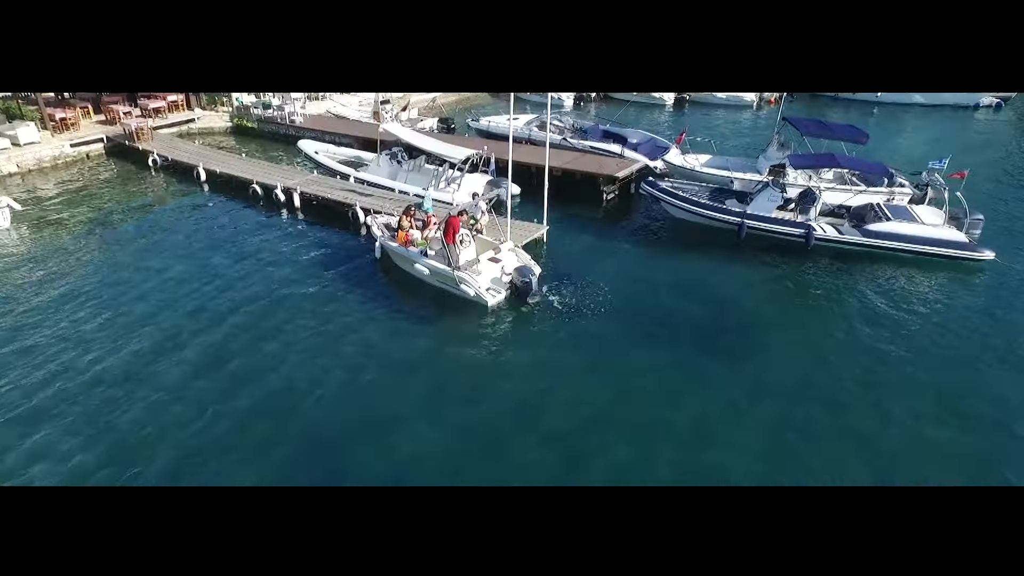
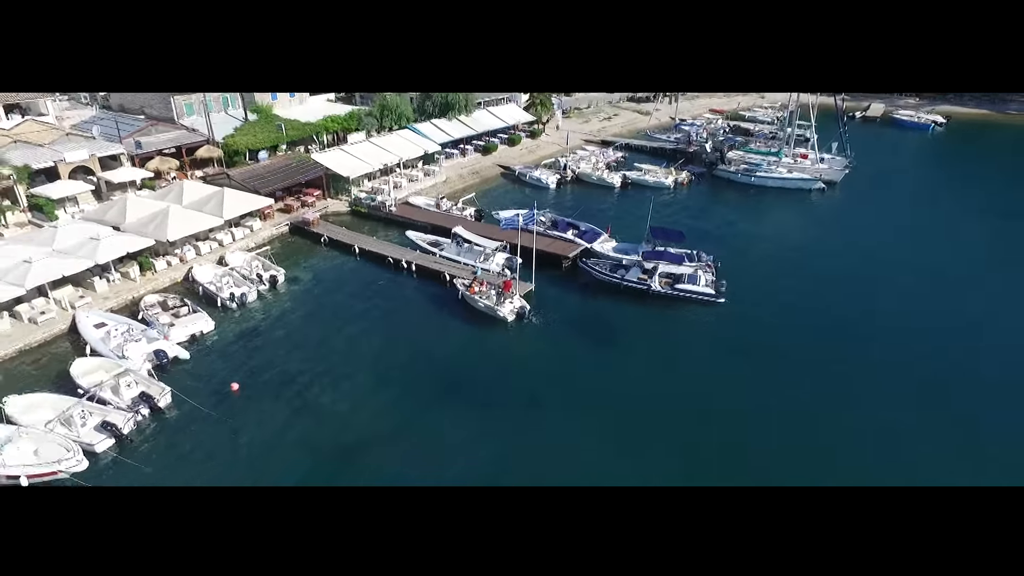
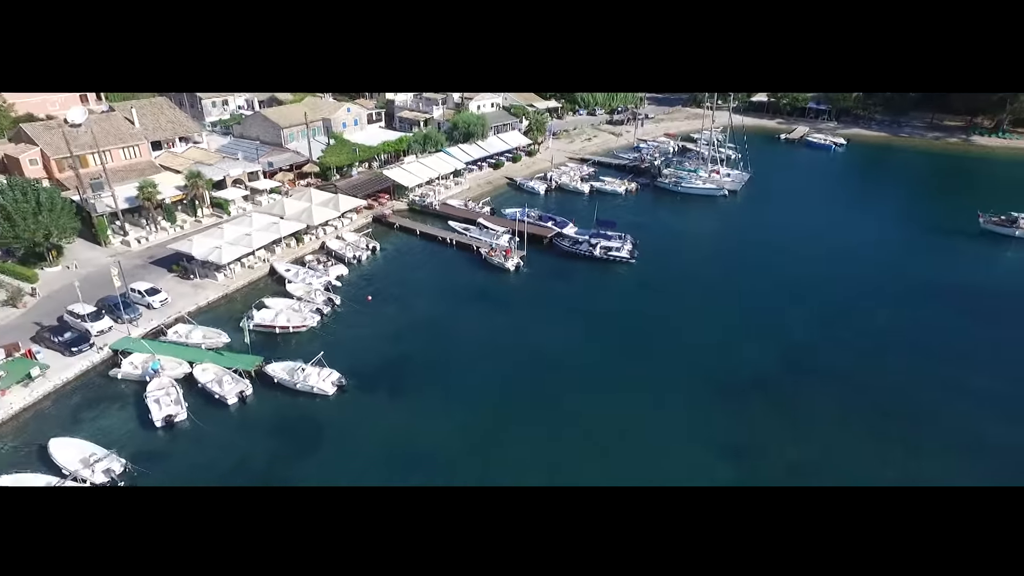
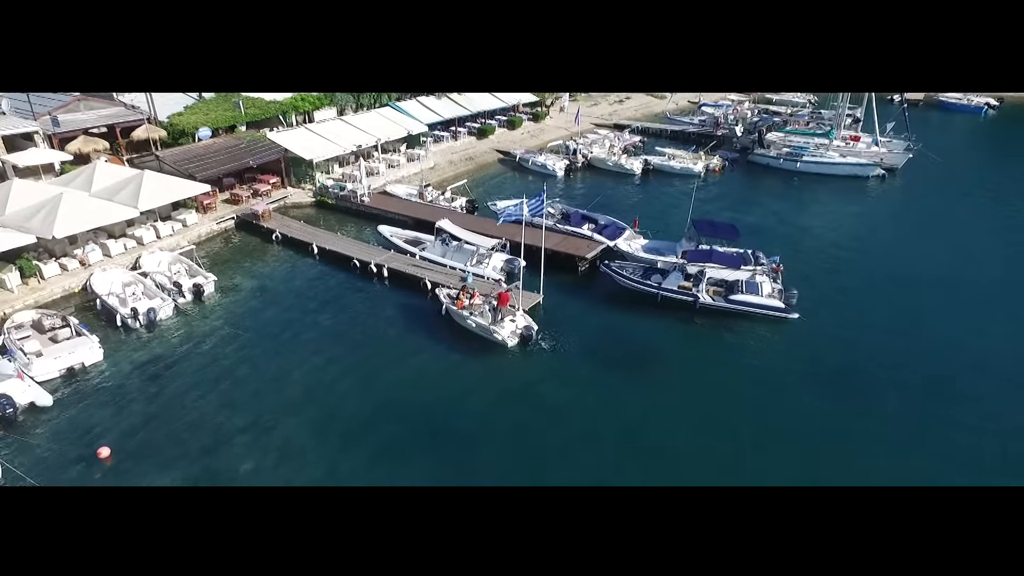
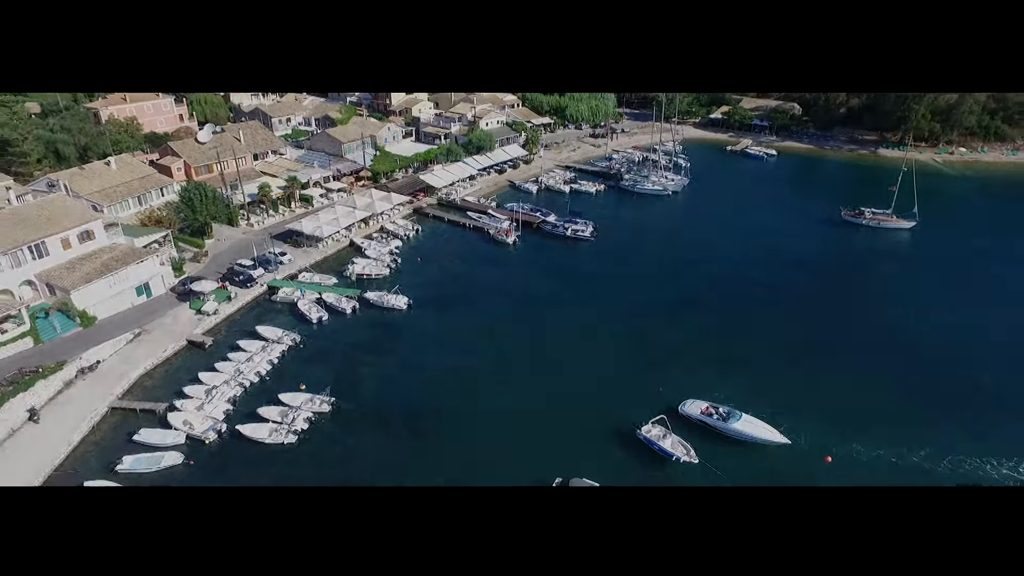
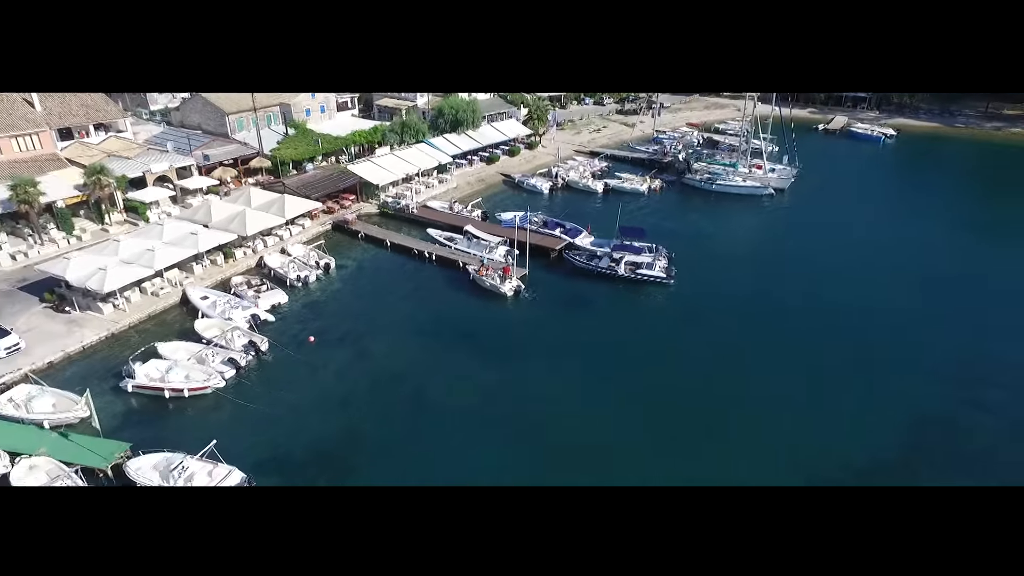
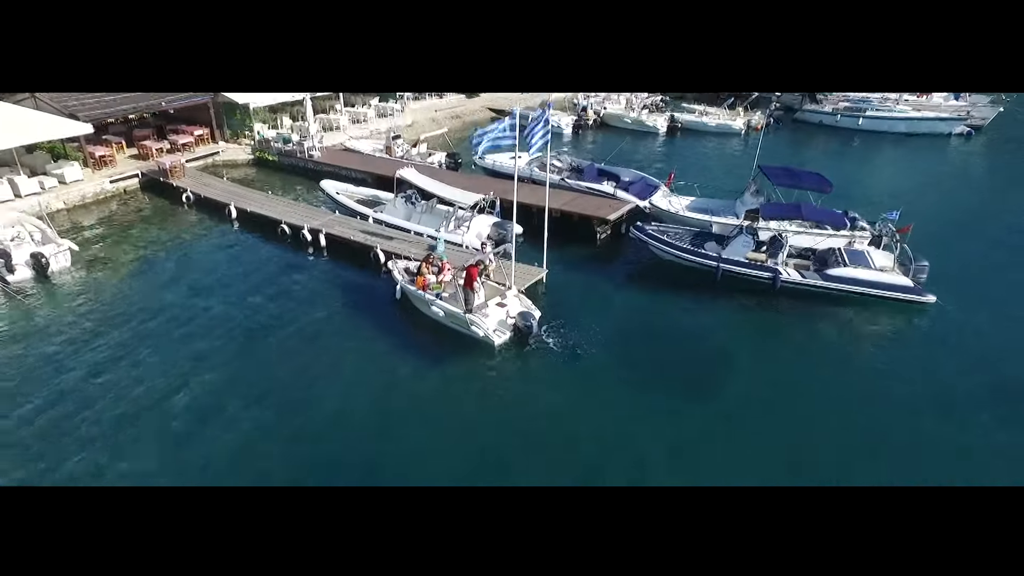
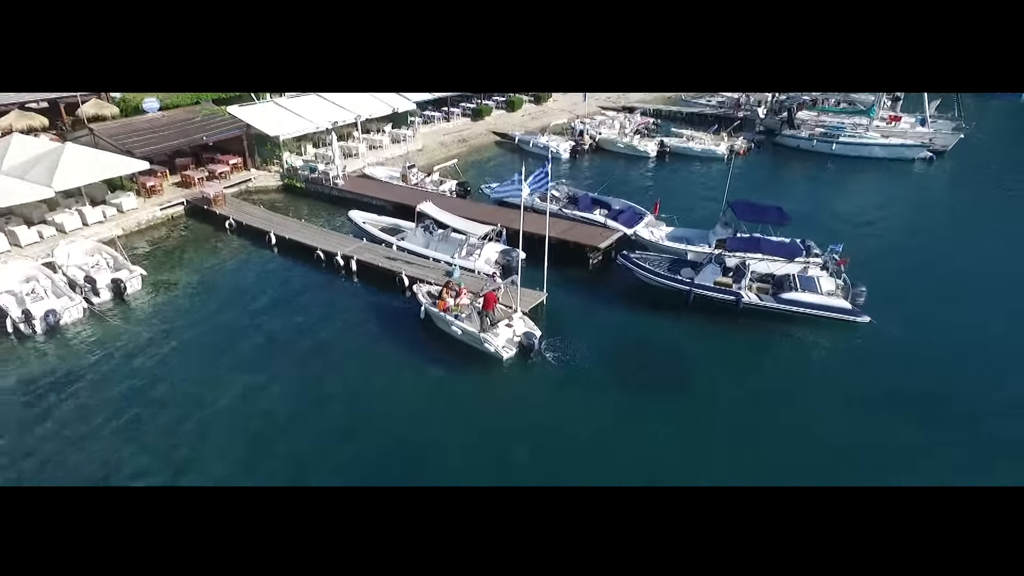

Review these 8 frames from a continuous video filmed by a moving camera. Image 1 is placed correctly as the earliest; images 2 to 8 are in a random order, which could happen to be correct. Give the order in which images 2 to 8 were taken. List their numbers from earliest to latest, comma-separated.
7, 8, 4, 2, 6, 3, 5
